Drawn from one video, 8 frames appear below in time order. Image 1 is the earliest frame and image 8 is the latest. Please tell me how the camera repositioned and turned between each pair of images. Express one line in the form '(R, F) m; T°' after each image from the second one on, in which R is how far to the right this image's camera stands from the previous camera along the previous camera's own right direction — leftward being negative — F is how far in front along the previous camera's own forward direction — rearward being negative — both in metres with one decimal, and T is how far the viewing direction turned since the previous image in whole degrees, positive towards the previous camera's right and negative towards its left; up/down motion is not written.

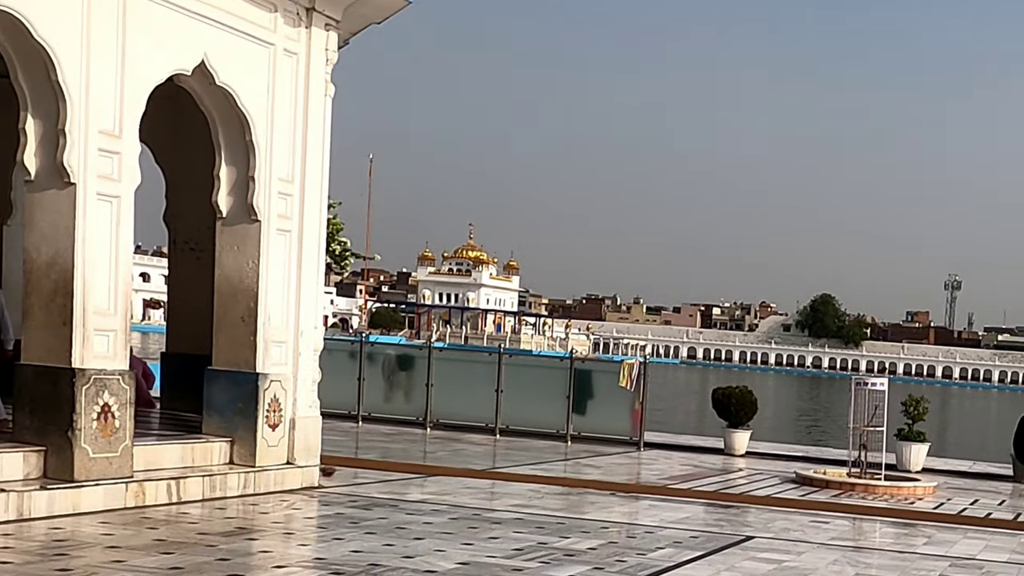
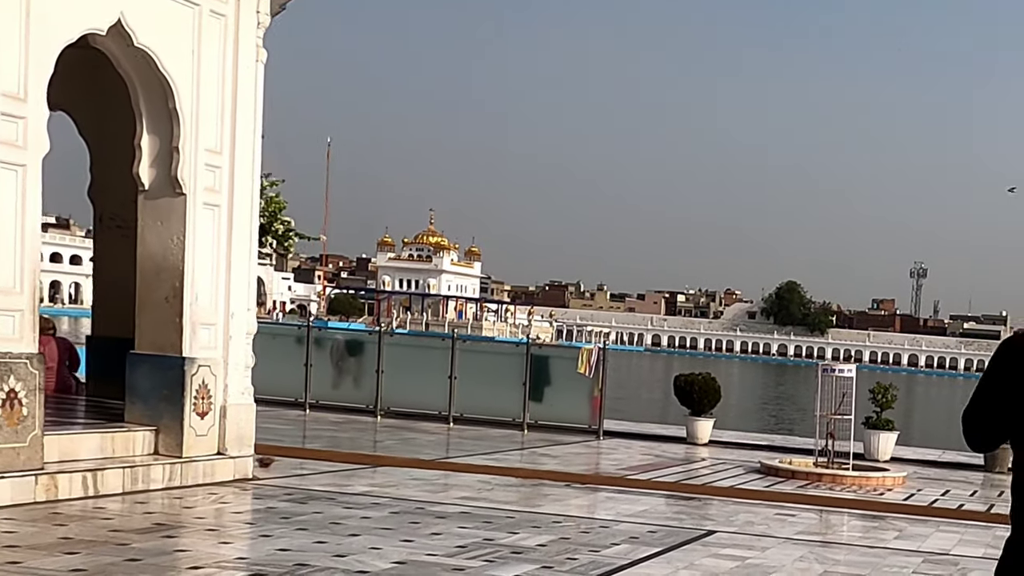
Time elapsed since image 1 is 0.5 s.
(+0.1, +0.7) m; +1°
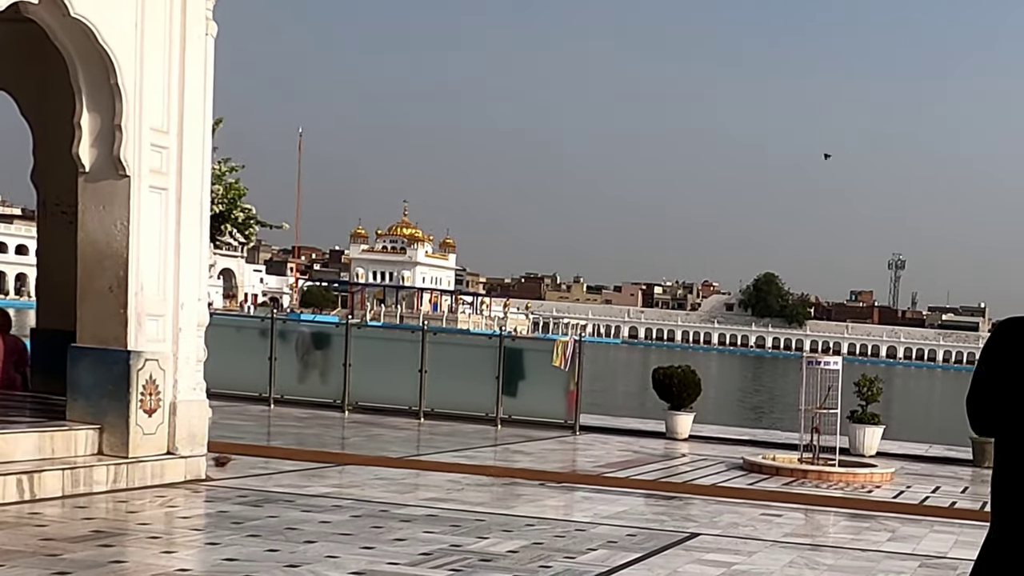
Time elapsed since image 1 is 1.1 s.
(0.0, +0.6) m; +1°
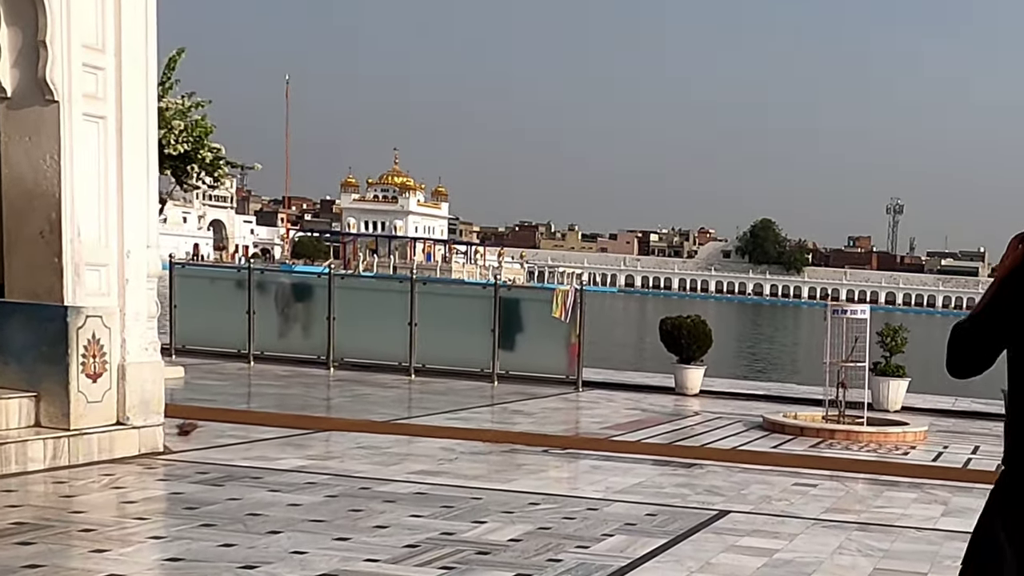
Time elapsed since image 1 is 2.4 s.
(0.0, +1.3) m; 0°
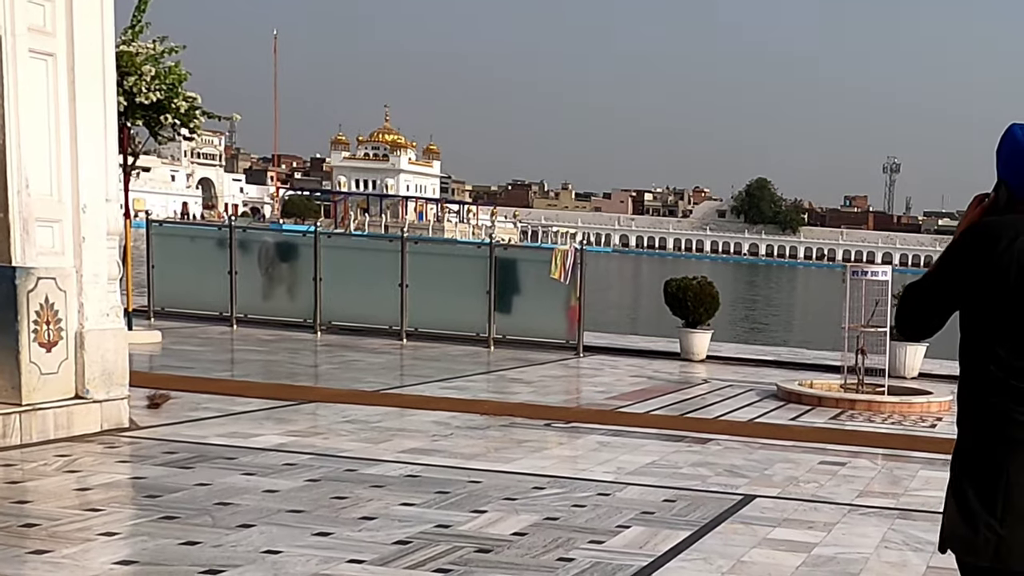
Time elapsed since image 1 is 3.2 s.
(0.0, +0.8) m; 0°
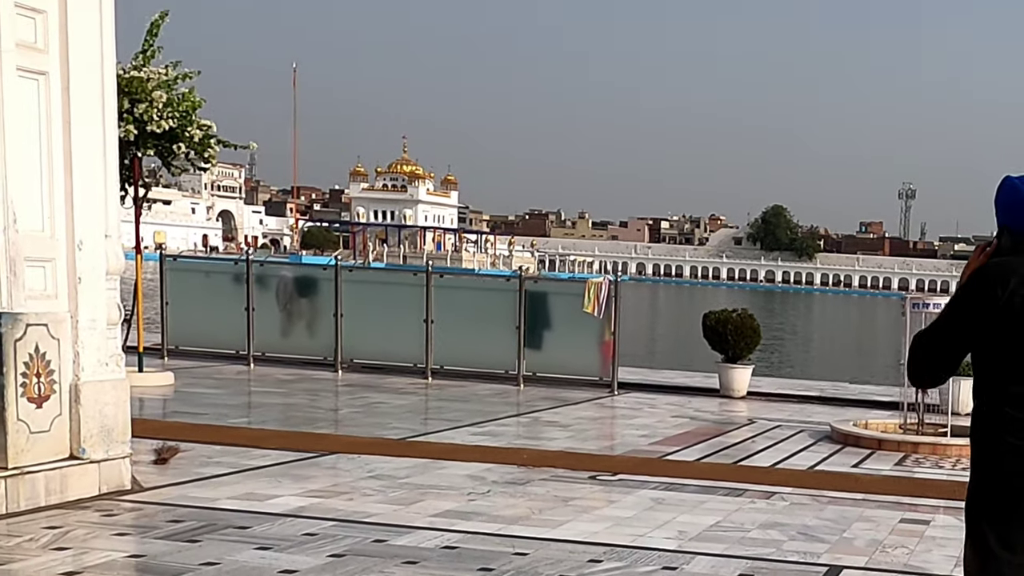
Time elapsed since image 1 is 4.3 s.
(-0.1, +0.9) m; 0°
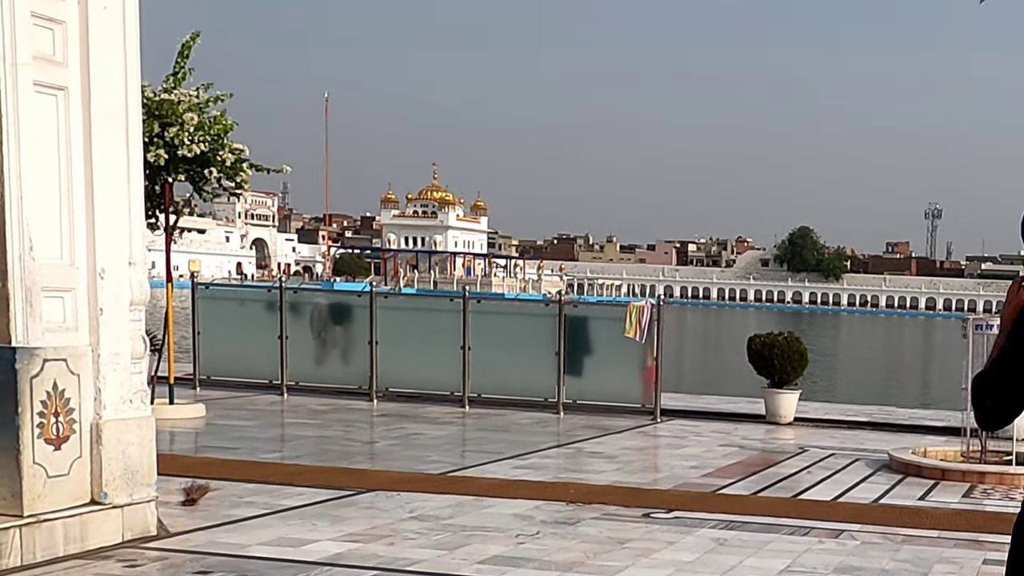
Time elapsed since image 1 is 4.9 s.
(-0.1, +0.5) m; -1°
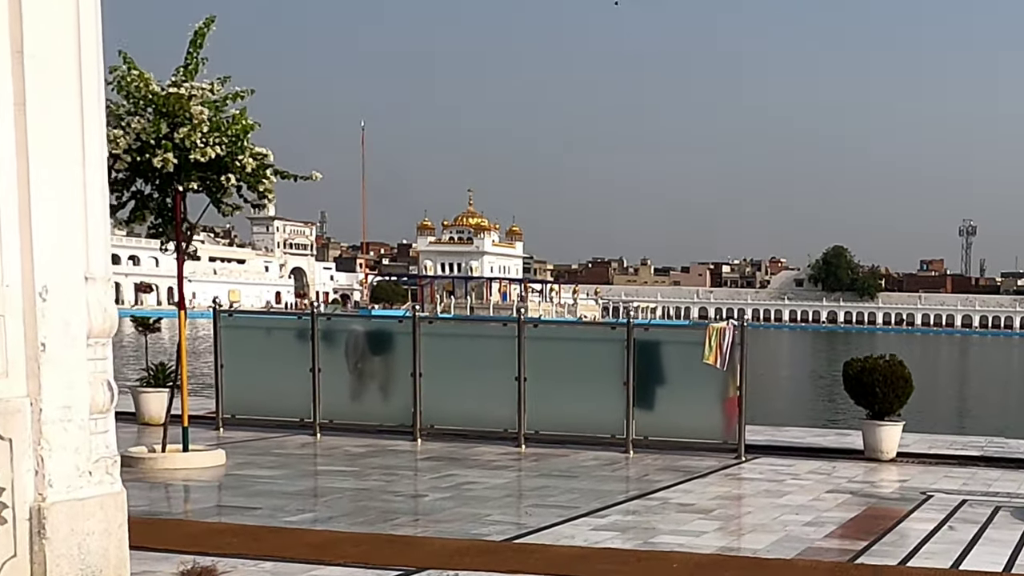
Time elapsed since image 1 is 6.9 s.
(-0.2, +1.9) m; -1°
